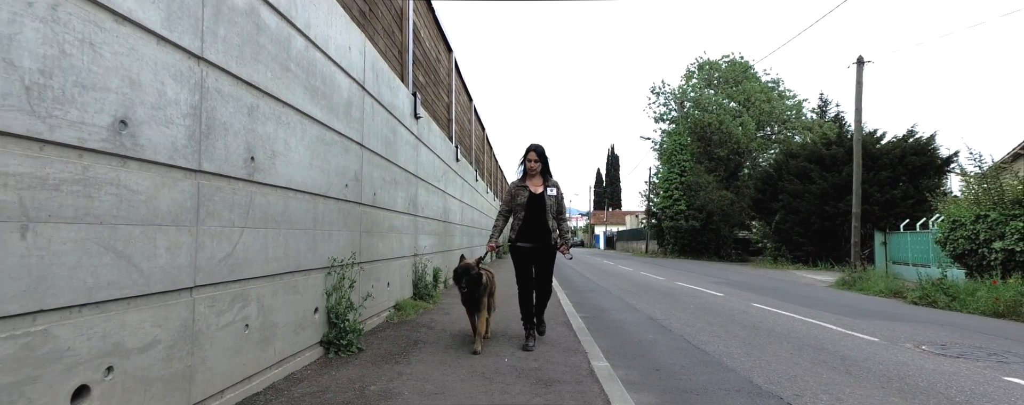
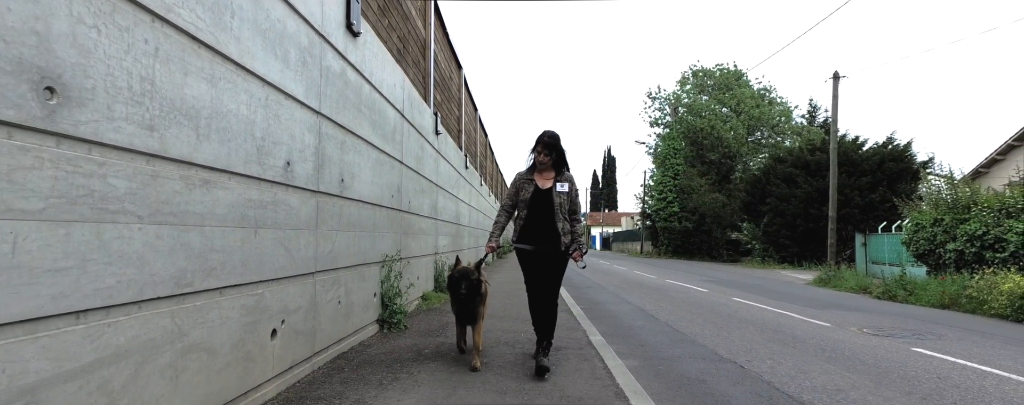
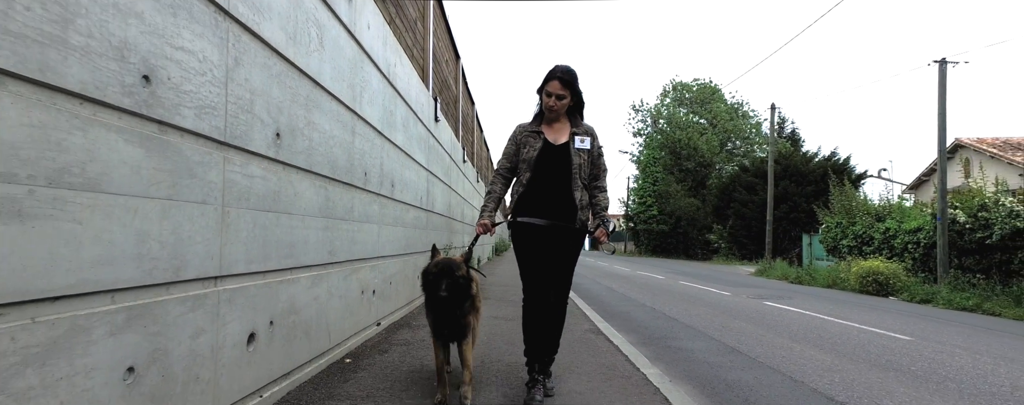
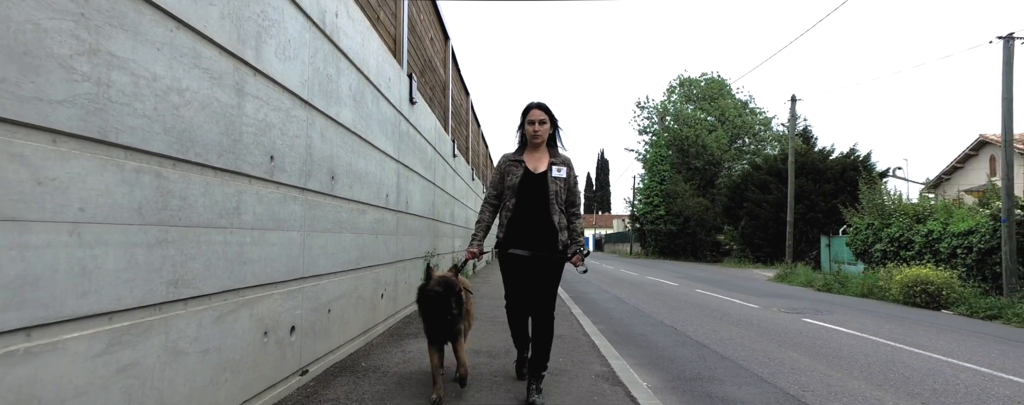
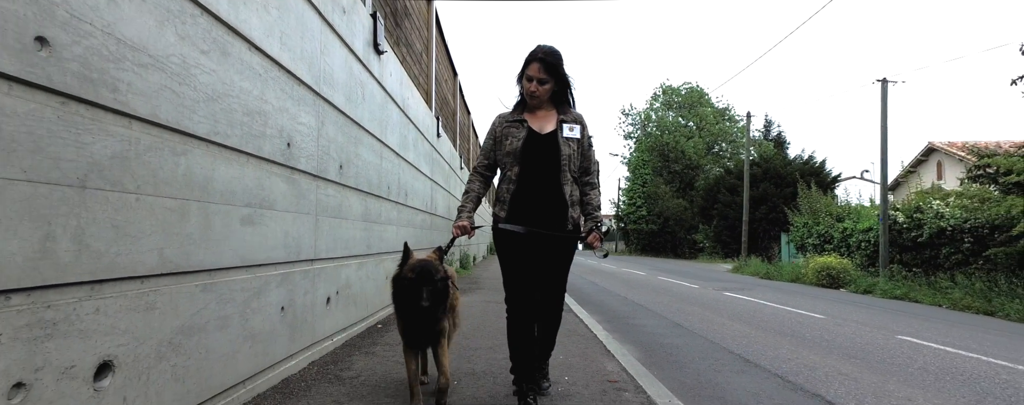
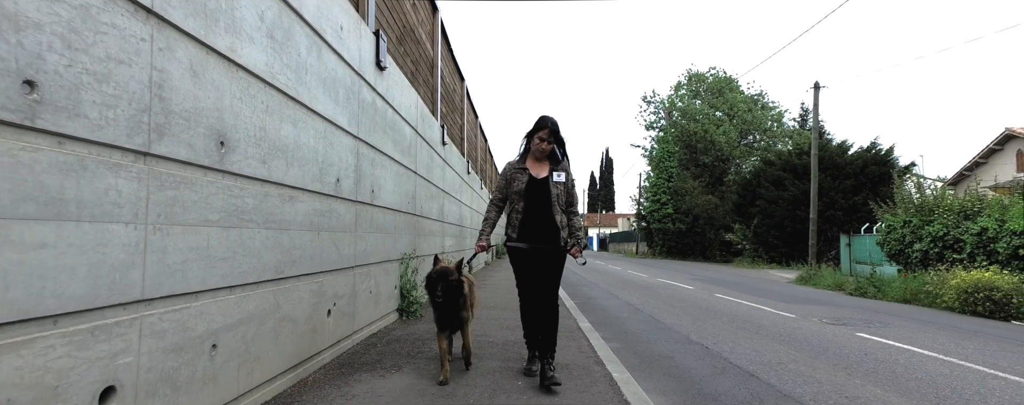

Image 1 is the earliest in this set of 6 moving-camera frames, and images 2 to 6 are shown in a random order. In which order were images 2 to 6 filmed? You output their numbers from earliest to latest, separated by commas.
2, 6, 4, 3, 5
